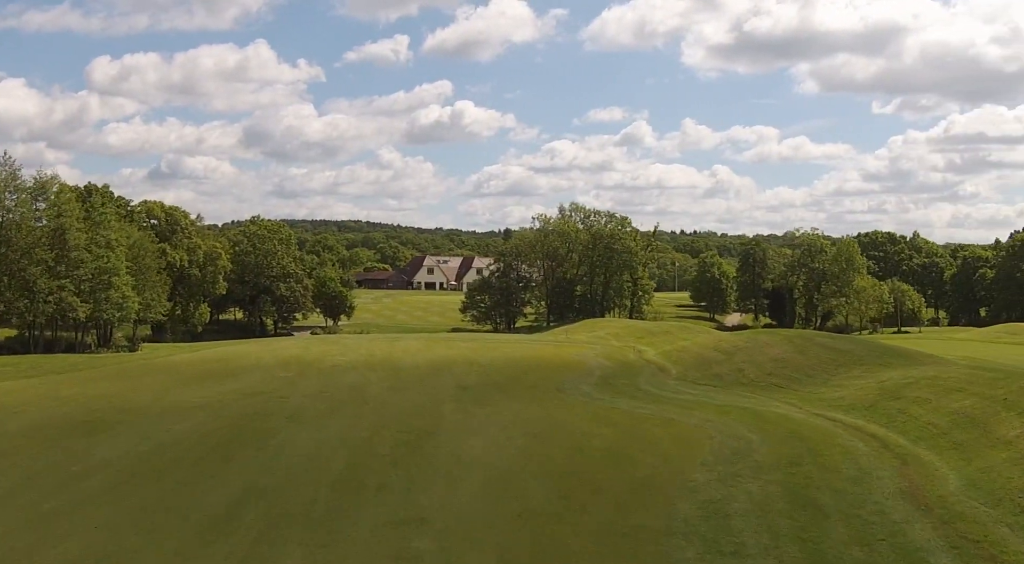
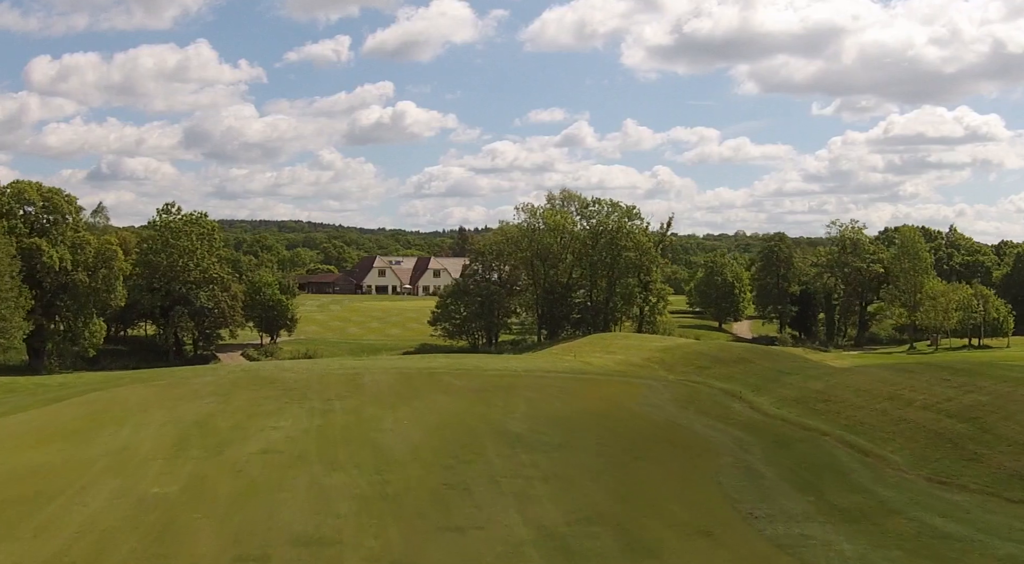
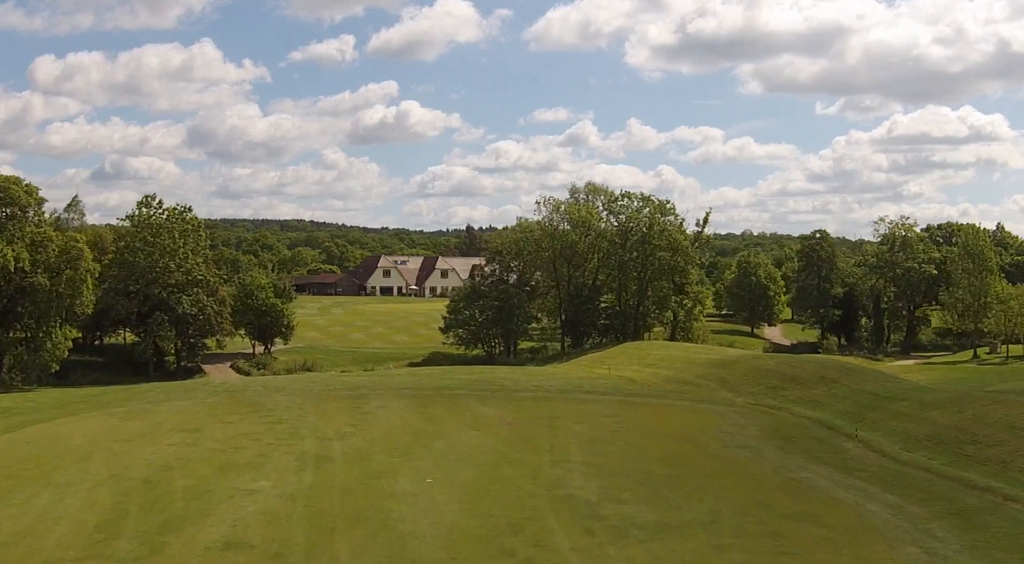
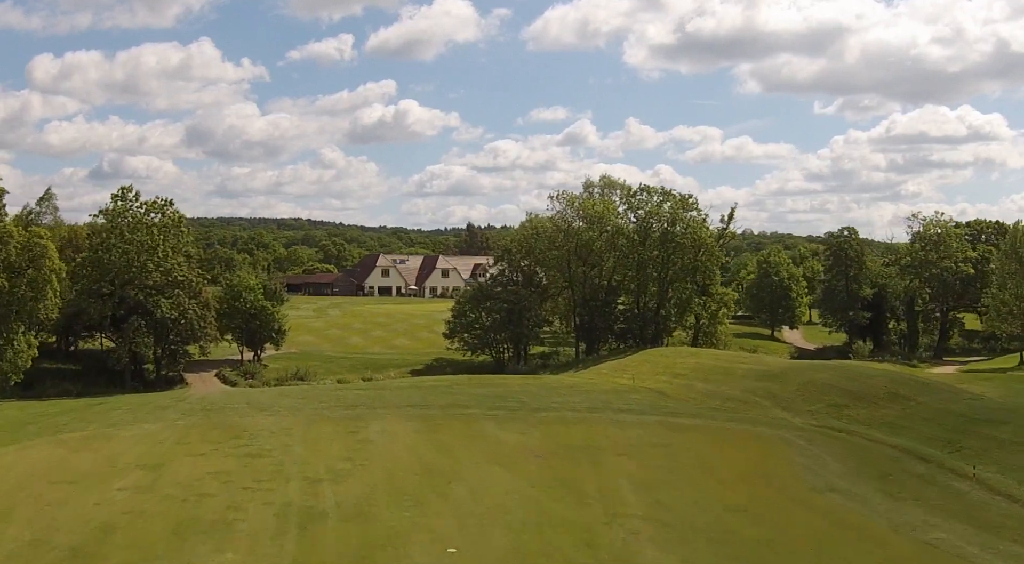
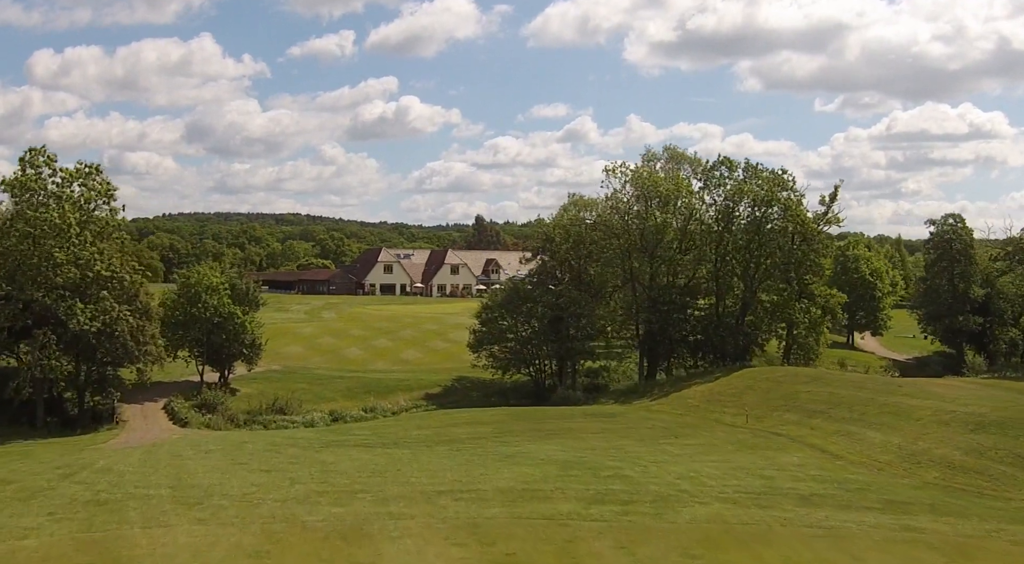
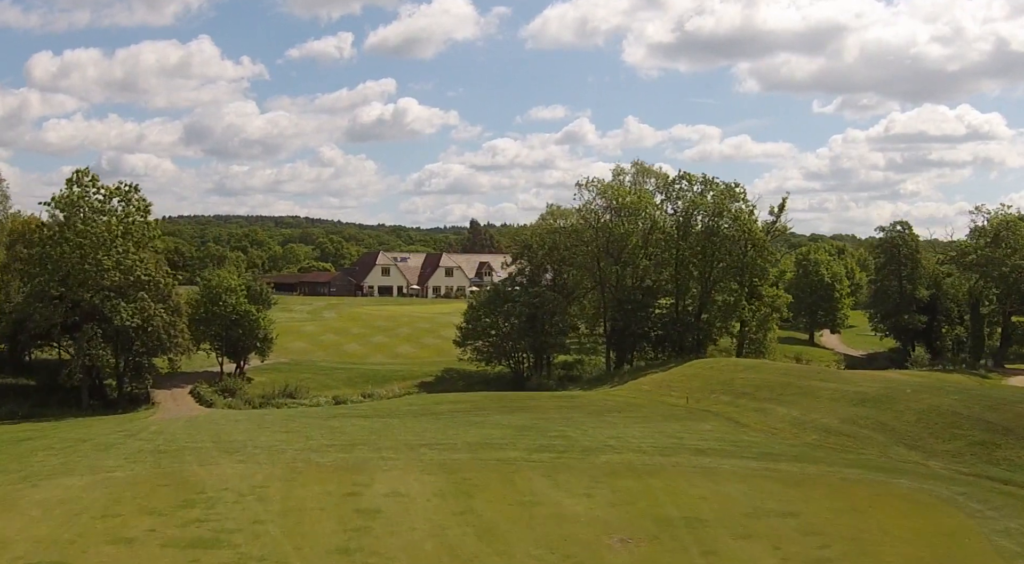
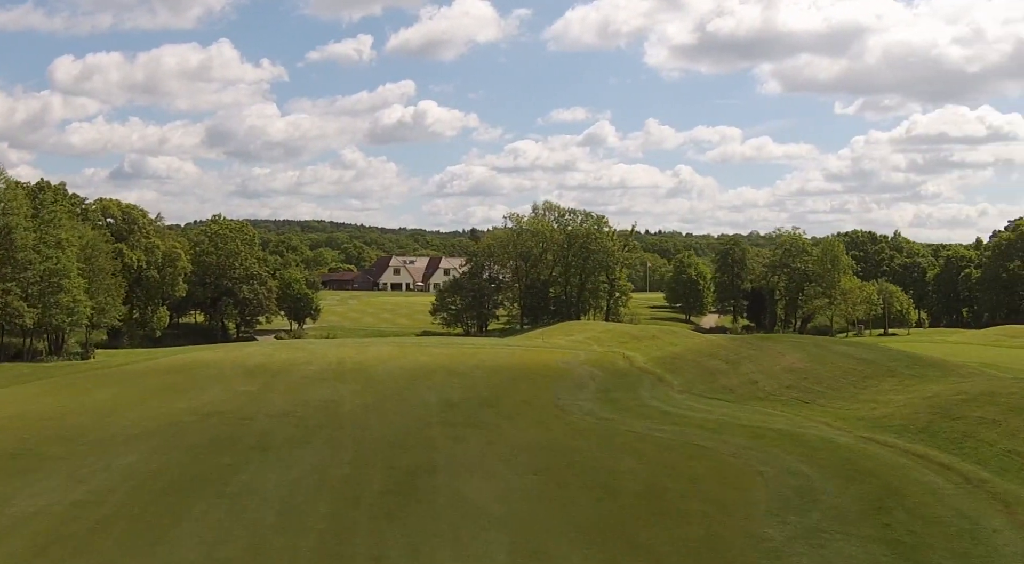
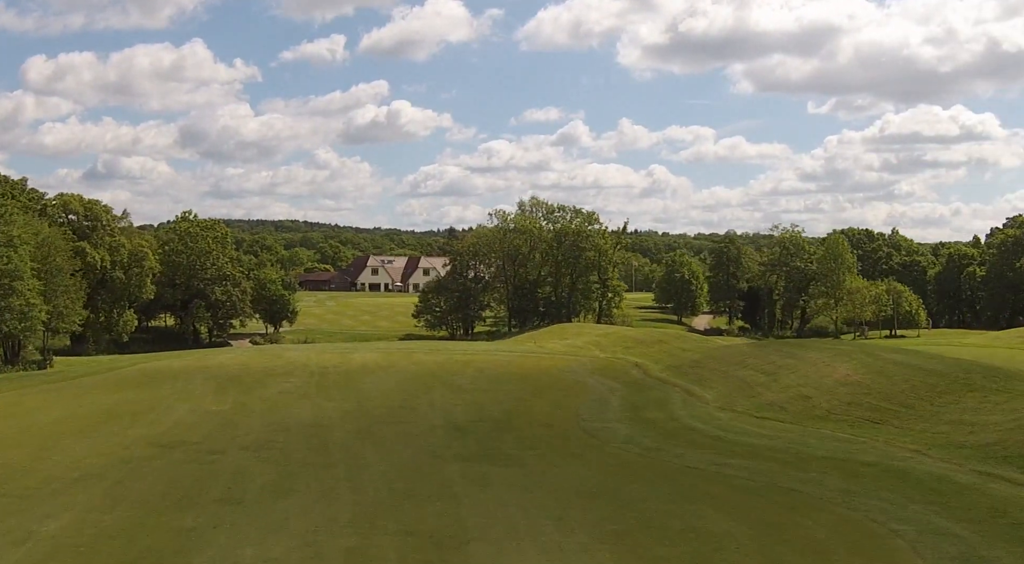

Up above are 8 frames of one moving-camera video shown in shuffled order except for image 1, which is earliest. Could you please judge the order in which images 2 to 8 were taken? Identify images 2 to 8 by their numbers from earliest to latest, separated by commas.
7, 8, 2, 3, 4, 6, 5
